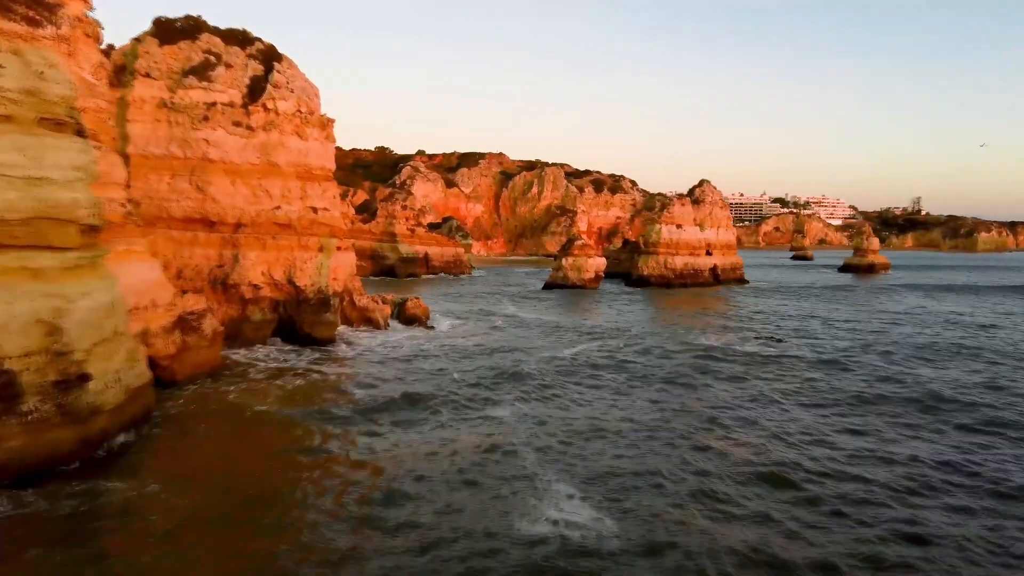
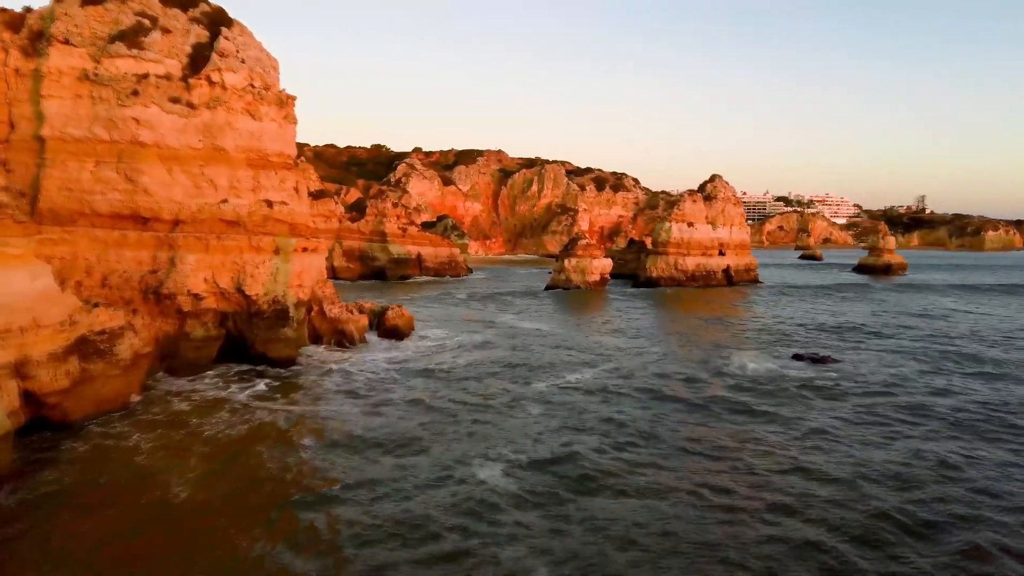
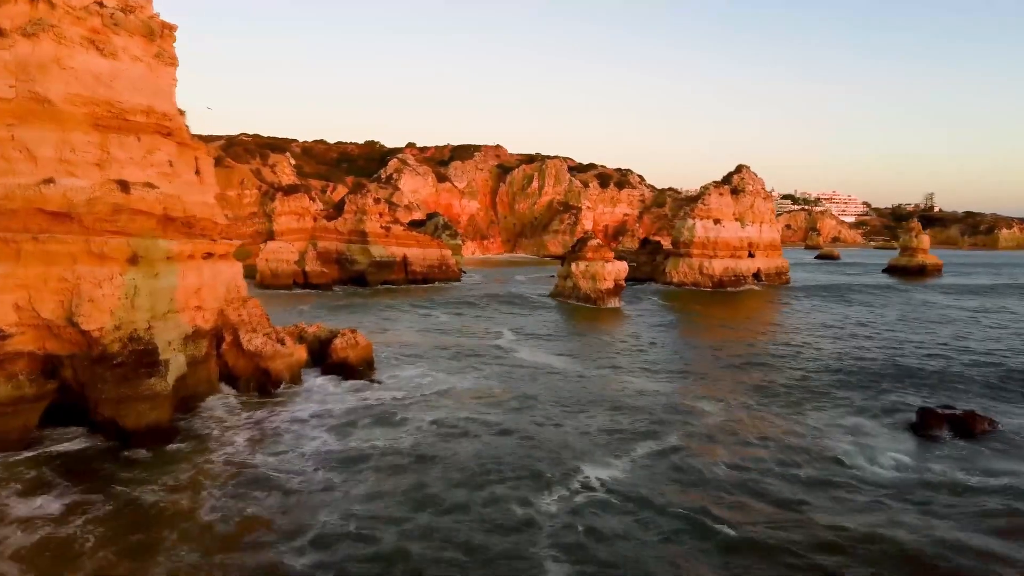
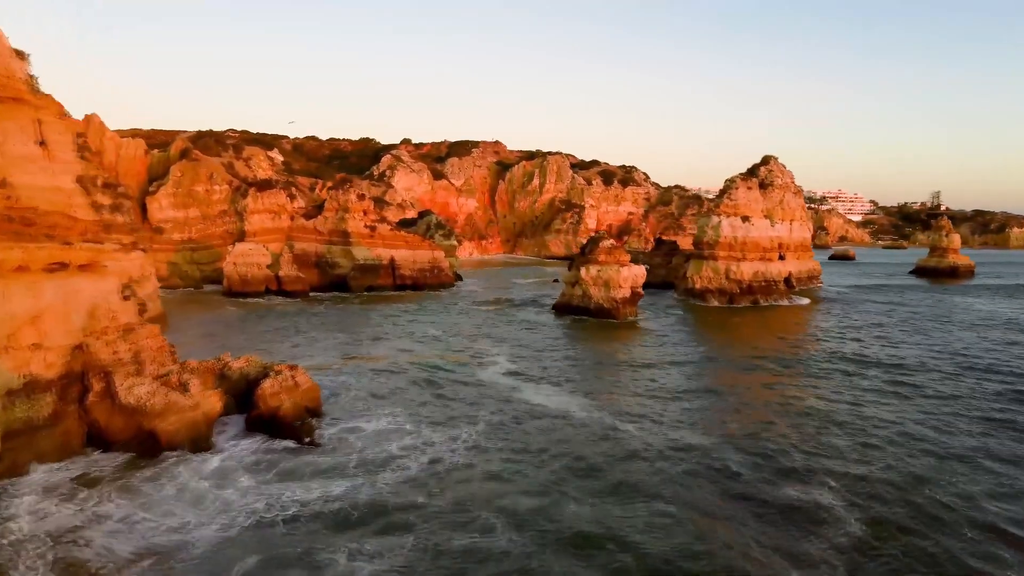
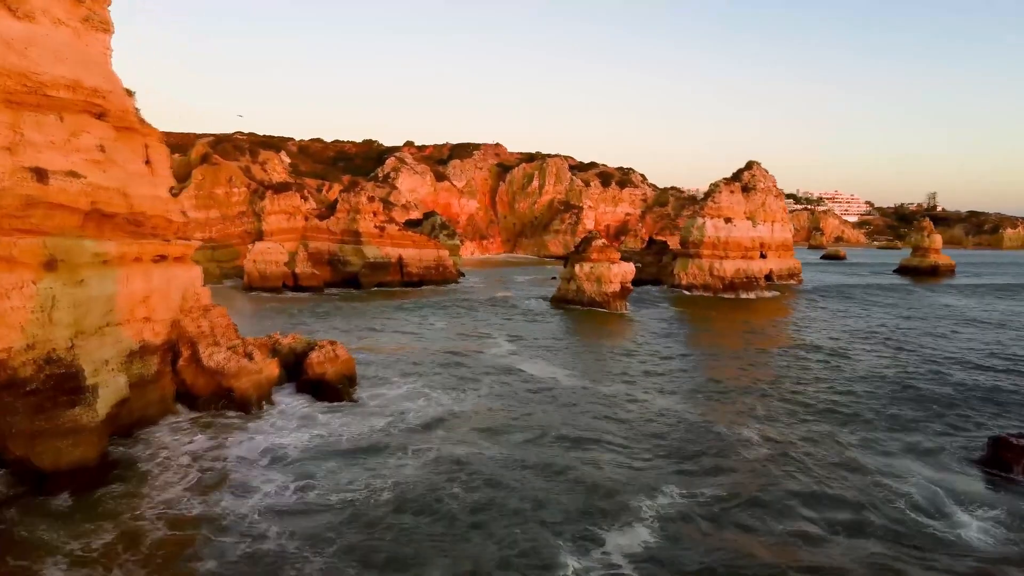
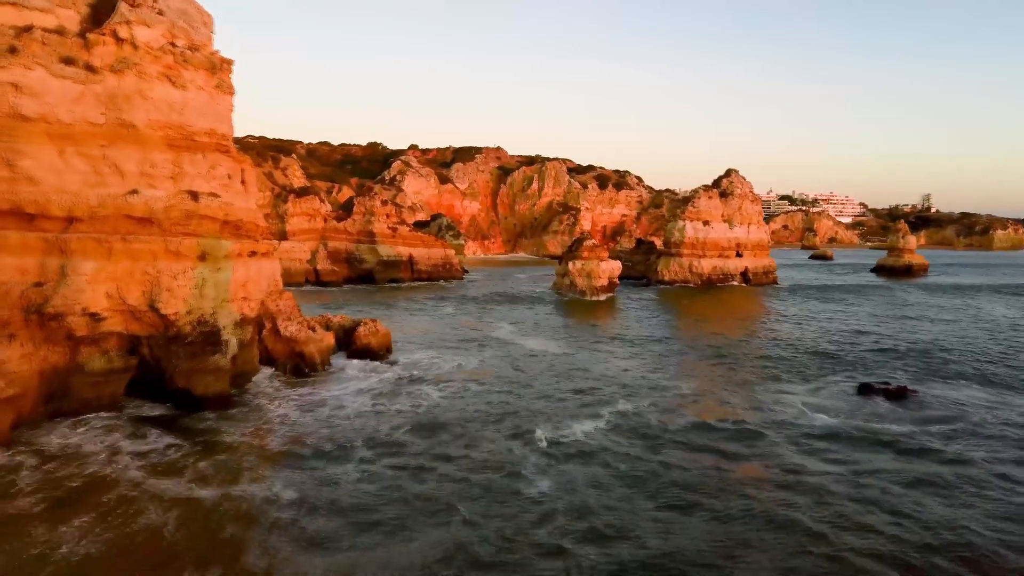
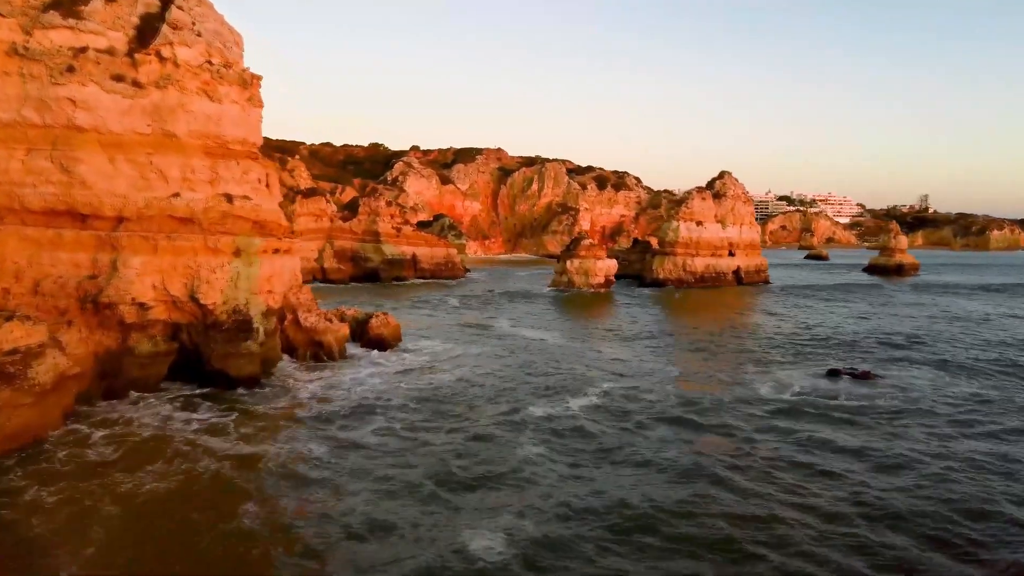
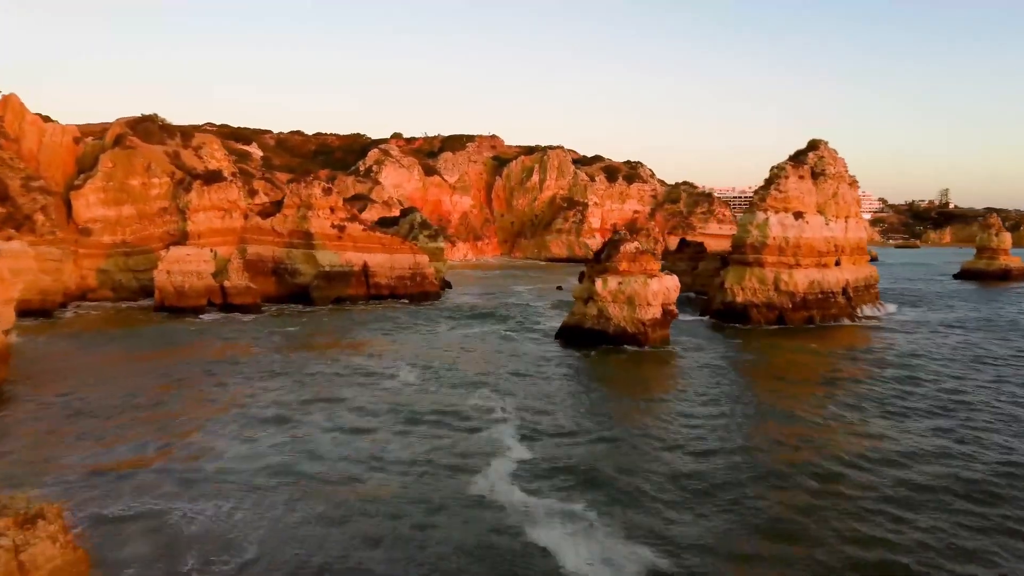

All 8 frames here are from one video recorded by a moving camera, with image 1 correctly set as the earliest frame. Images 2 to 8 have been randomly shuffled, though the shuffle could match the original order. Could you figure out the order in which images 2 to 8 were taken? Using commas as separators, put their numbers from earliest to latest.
2, 7, 6, 3, 5, 4, 8
